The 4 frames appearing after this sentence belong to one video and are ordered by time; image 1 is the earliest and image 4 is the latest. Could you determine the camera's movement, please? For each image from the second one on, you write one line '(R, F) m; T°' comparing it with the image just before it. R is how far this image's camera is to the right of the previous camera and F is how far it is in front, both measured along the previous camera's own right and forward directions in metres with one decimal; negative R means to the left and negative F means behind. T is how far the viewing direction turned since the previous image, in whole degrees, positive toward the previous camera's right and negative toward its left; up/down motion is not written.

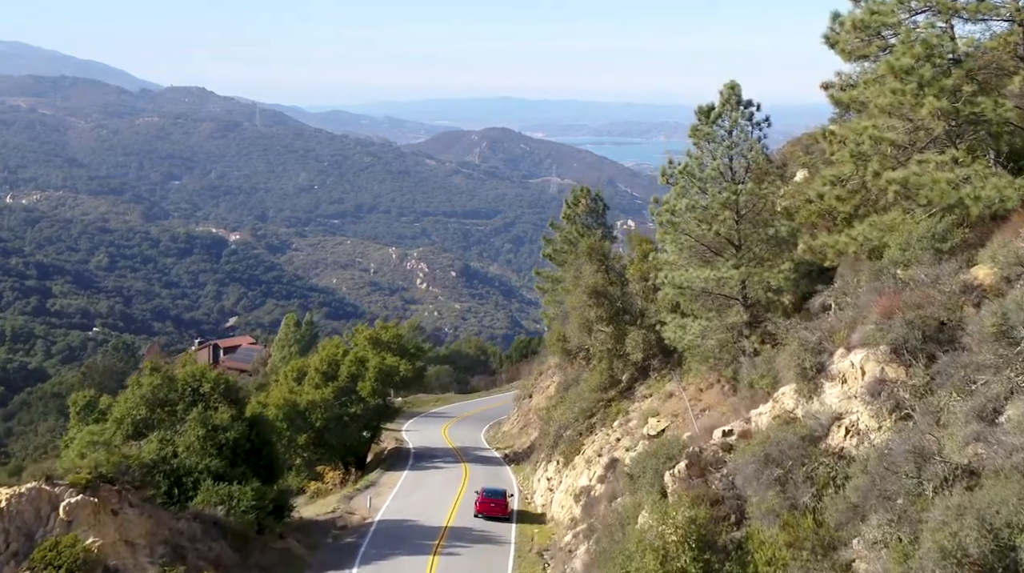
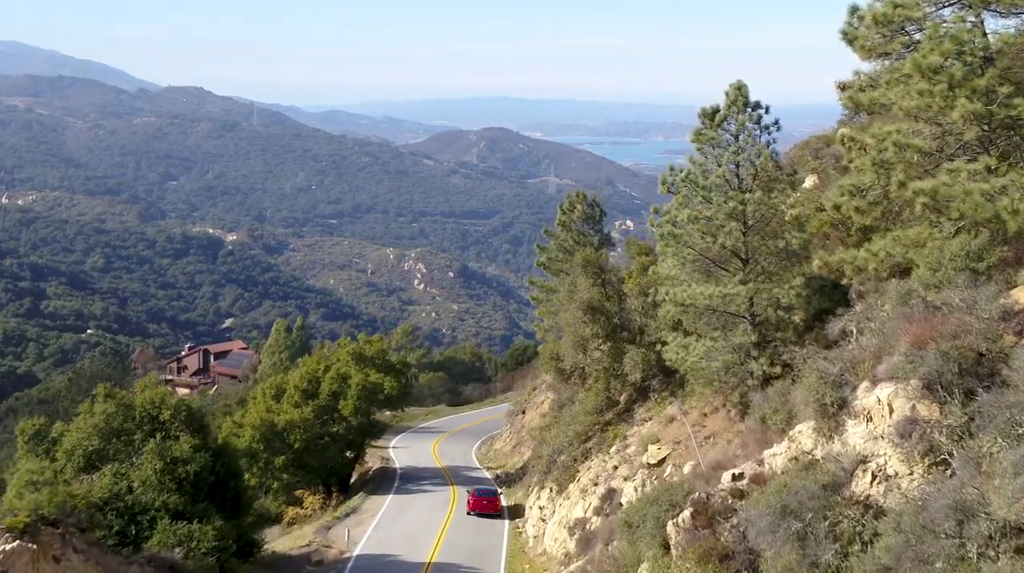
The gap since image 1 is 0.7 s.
(+0.2, +2.1) m; 0°
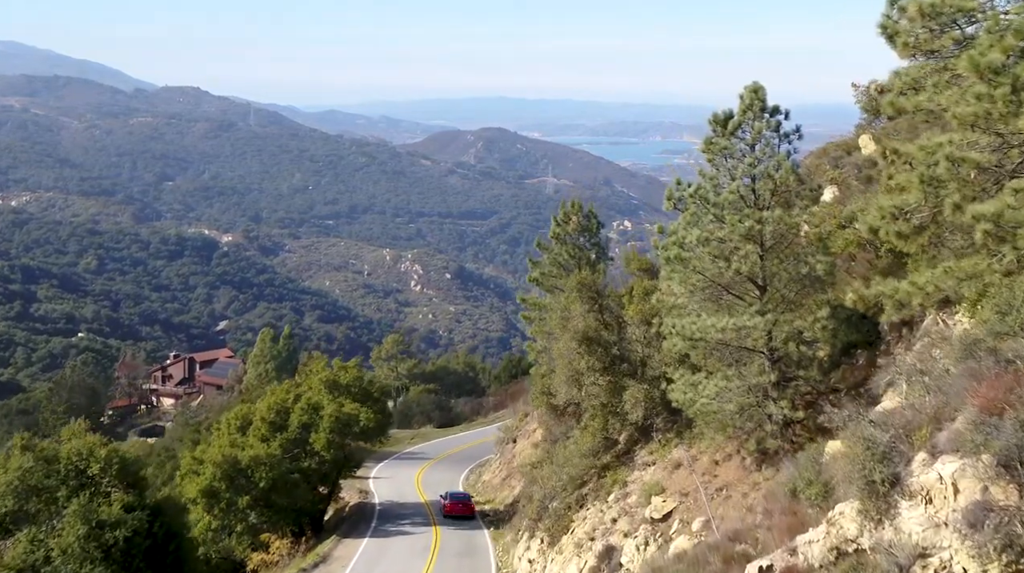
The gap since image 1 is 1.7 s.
(+0.2, +3.1) m; 0°
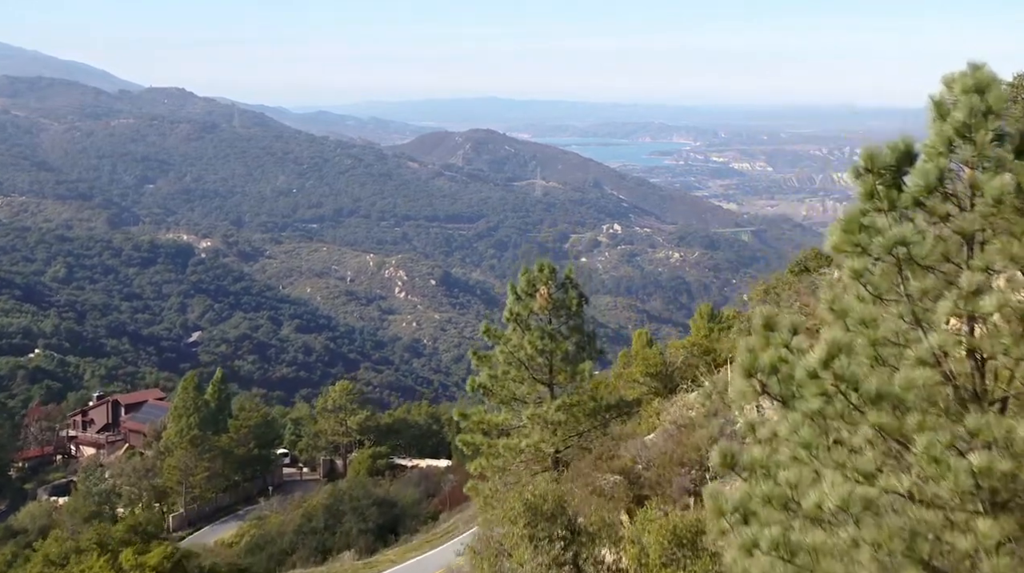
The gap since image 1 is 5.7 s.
(+1.1, +13.7) m; 0°
